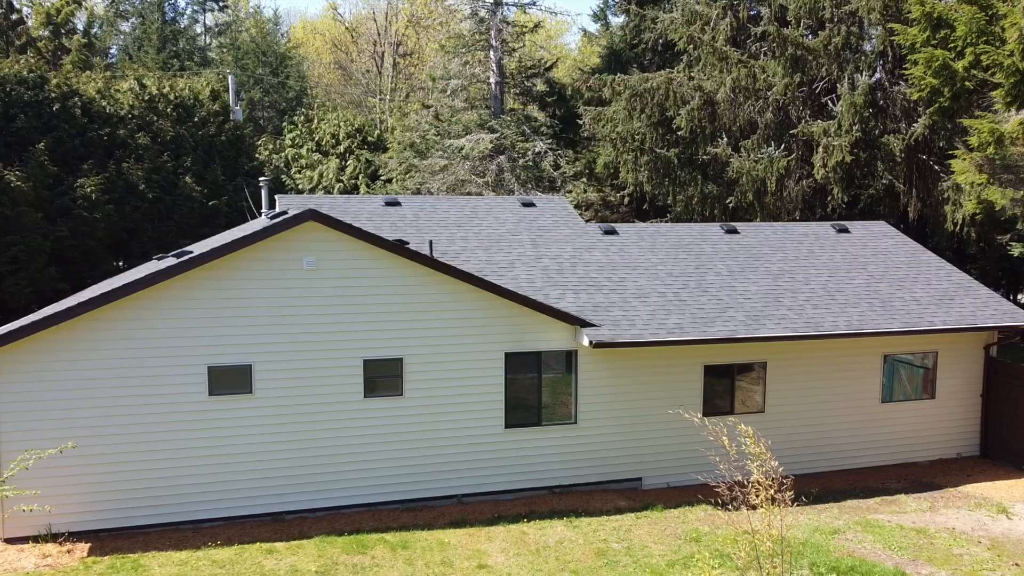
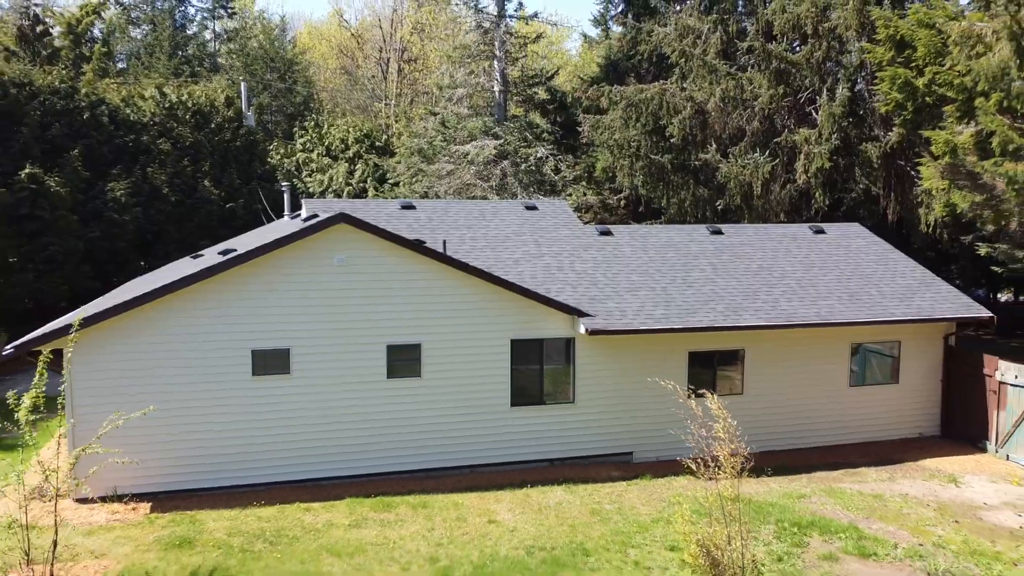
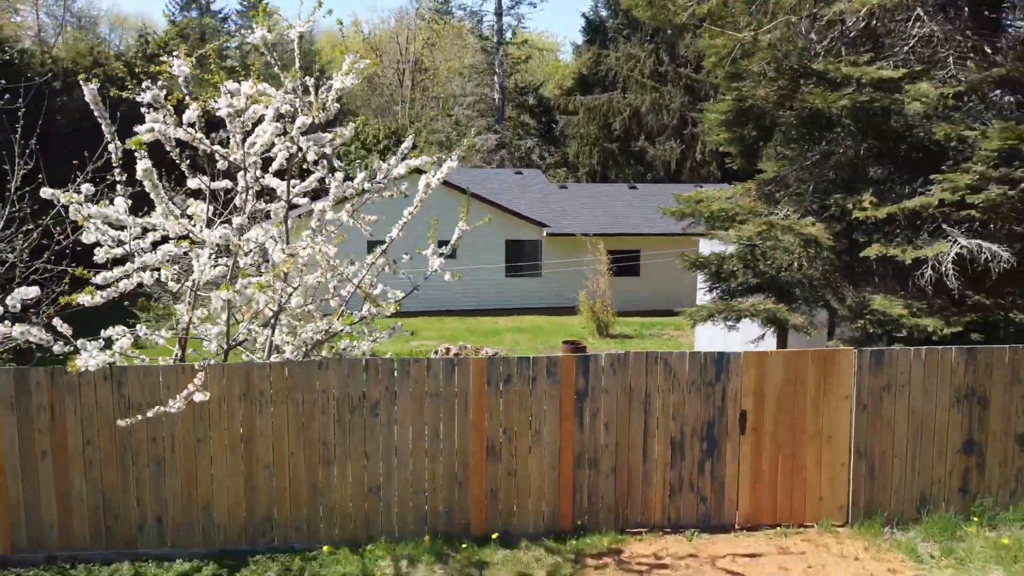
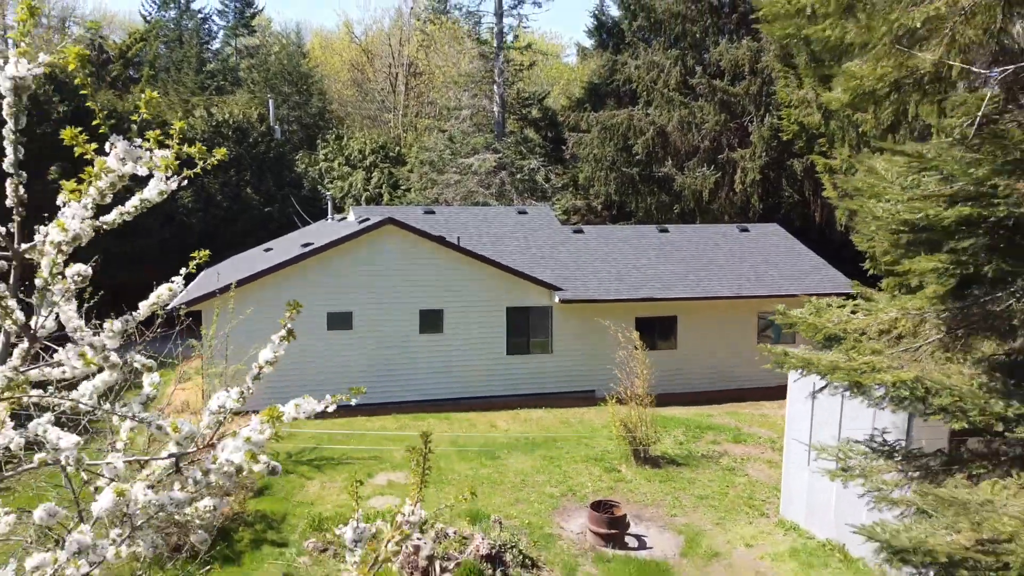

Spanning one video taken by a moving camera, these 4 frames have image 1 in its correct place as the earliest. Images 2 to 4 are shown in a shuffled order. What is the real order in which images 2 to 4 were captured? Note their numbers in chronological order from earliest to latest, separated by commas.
2, 4, 3
